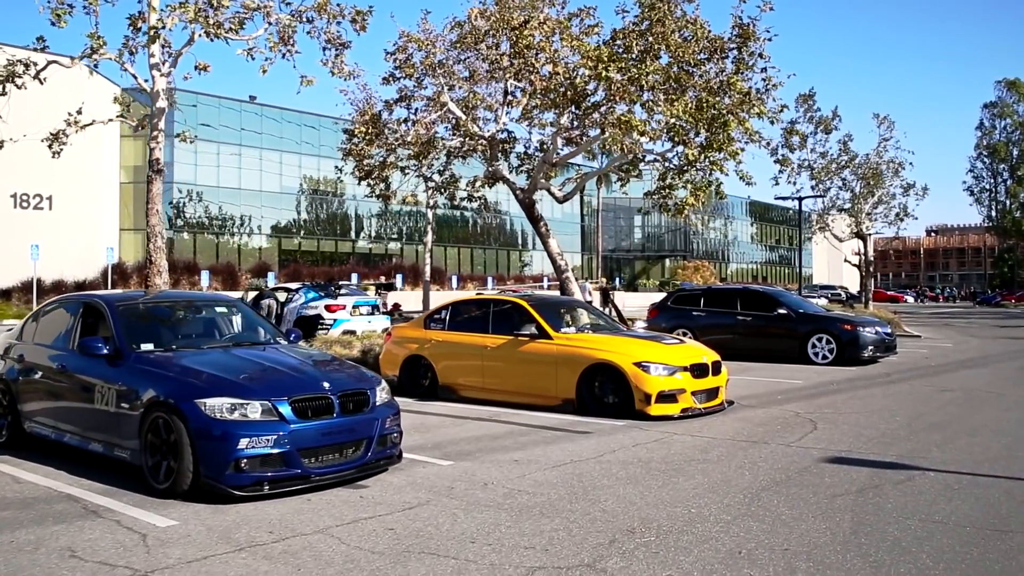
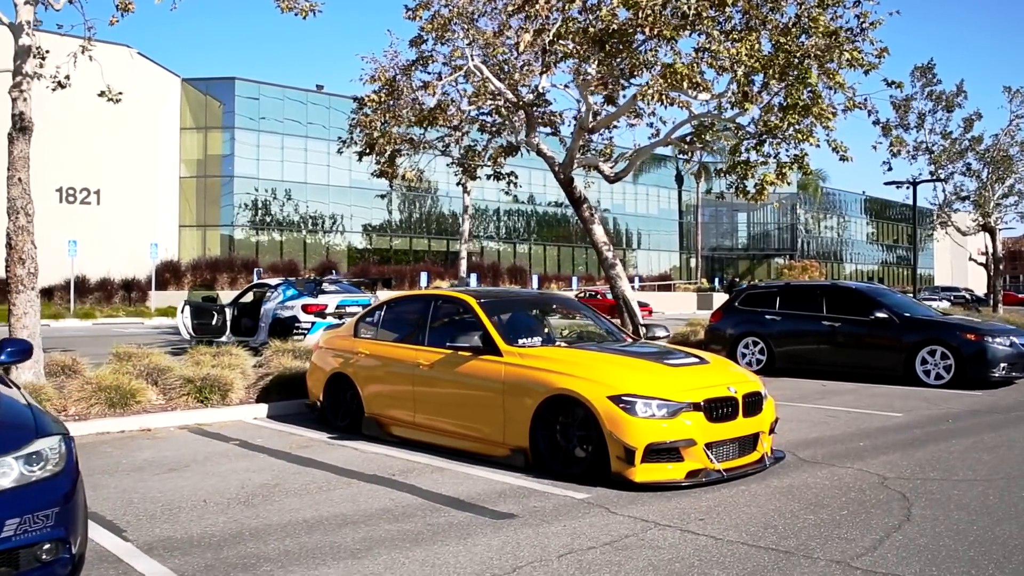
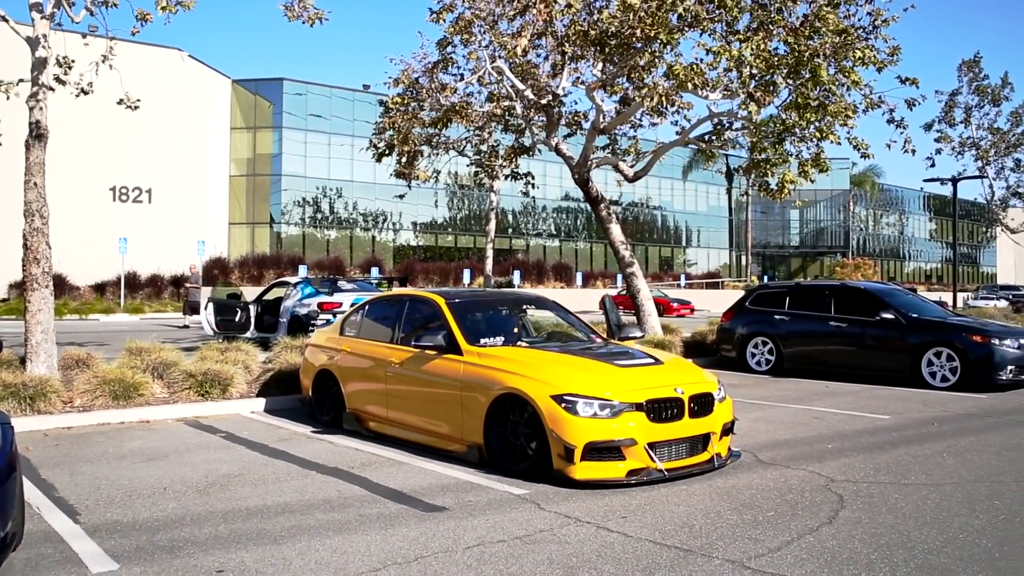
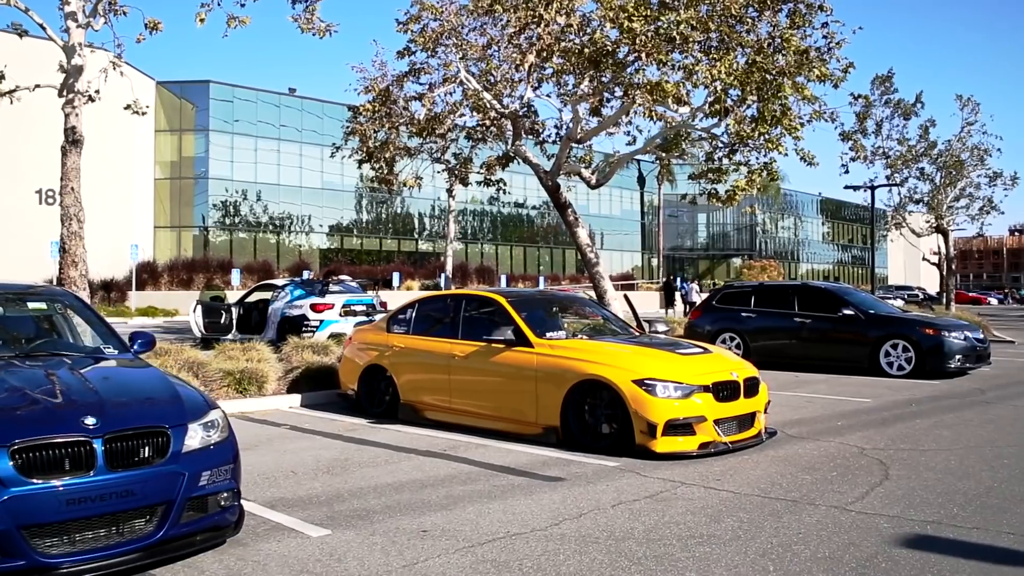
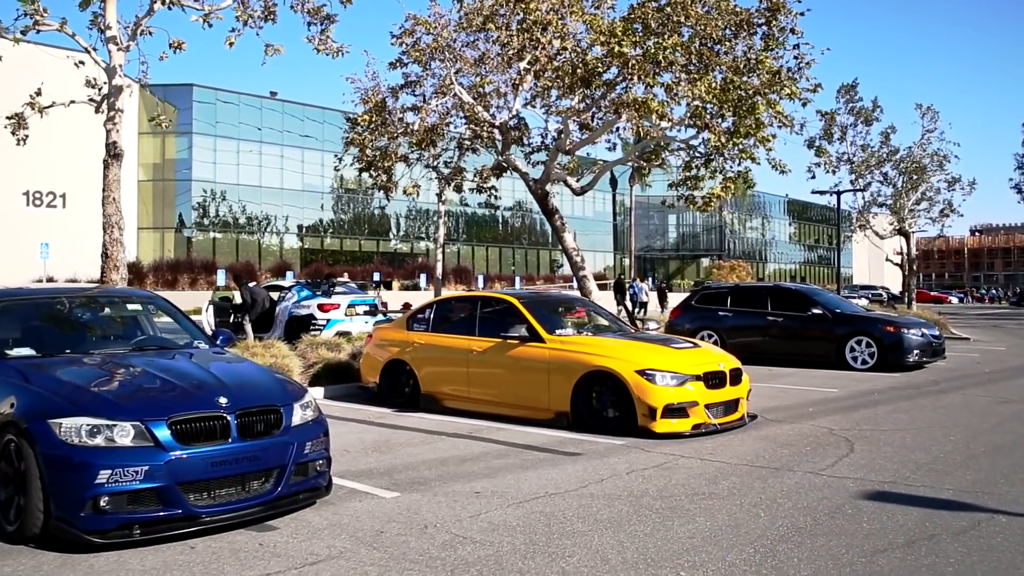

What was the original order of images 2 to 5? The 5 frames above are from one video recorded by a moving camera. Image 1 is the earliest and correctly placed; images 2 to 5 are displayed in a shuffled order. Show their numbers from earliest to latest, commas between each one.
5, 4, 2, 3
